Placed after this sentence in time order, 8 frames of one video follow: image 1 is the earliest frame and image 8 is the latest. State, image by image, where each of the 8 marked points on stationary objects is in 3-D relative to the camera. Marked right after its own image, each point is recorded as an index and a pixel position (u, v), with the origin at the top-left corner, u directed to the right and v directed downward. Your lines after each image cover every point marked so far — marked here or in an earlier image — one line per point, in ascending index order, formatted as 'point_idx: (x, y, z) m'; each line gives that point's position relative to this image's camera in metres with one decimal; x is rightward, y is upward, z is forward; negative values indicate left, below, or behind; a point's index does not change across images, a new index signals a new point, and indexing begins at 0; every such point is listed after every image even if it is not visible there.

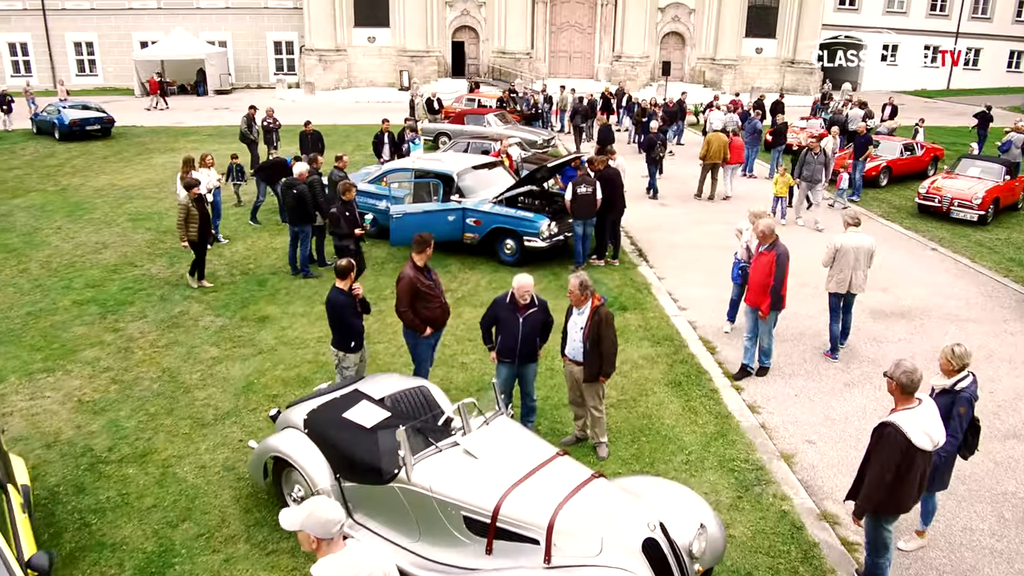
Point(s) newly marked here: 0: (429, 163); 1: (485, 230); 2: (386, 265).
0: (-1.3, +2.0, +13.1) m
1: (-0.4, +0.9, +12.2) m
2: (-1.9, +0.3, +12.2) m
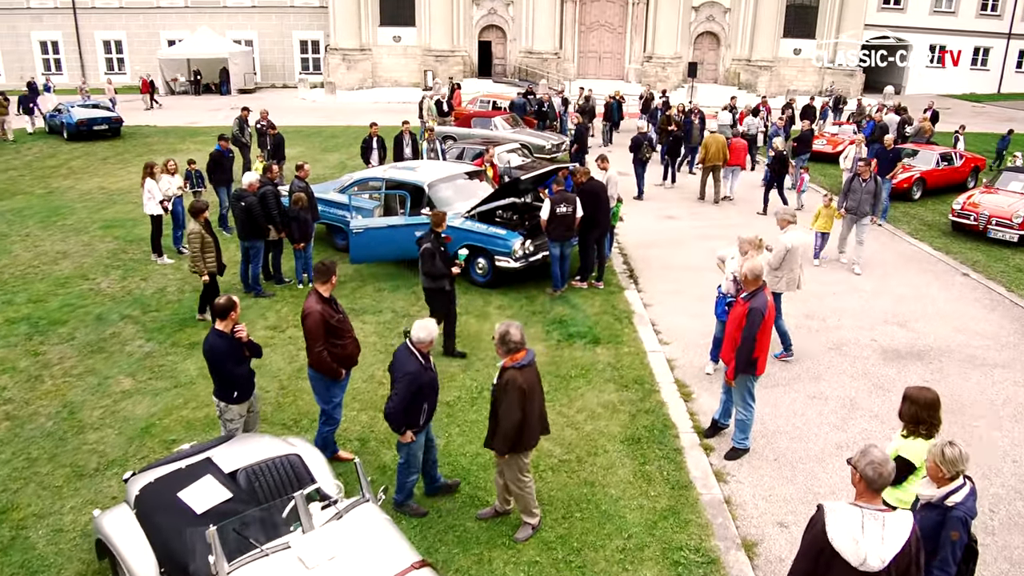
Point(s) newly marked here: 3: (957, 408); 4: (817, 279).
0: (-1.6, +1.7, +12.0) m
1: (-0.8, +0.6, +11.1) m
2: (-2.3, 0.0, +11.2) m
3: (+4.3, -1.2, +7.8) m
4: (+4.4, +0.1, +11.7) m
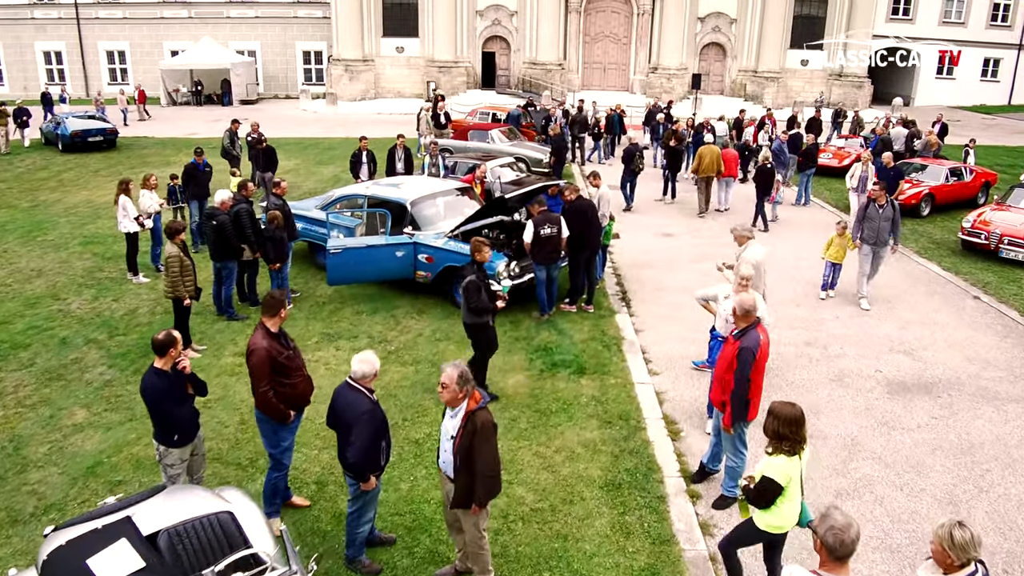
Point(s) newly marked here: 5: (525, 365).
0: (-1.8, +1.4, +11.5) m
1: (-1.0, +0.3, +10.6) m
2: (-2.5, -0.3, +10.7) m
3: (+4.1, -1.4, +7.3) m
4: (+4.2, -0.2, +11.1) m
5: (+0.1, -0.8, +8.8) m
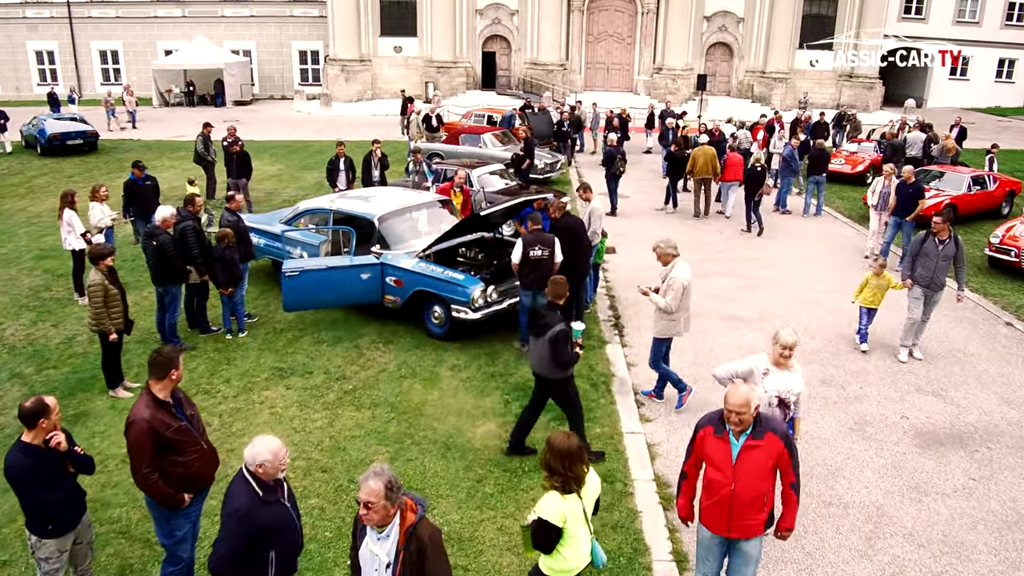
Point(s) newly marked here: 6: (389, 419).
0: (-2.1, +1.1, +10.4) m
1: (-1.2, -0.1, +9.5) m
2: (-2.7, -0.6, +9.6) m
3: (+3.8, -1.8, +6.1) m
4: (+3.9, -0.6, +10.0) m
5: (-0.1, -1.2, +7.7) m
6: (-1.1, -1.2, +7.5) m
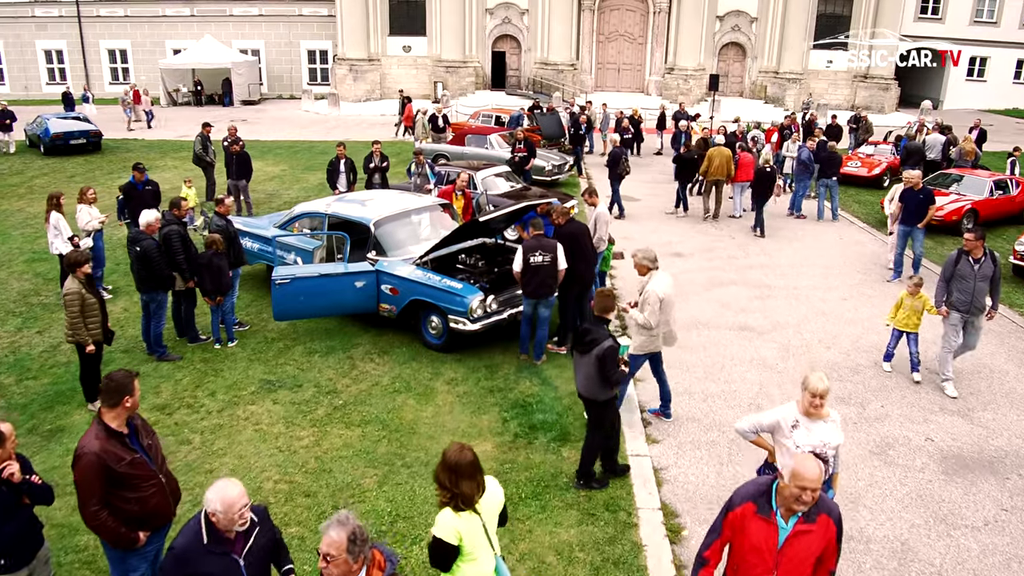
0: (-2.0, +1.0, +10.0) m
1: (-1.2, -0.2, +9.1) m
2: (-2.7, -0.7, +9.1) m
3: (+3.7, -1.9, +5.6) m
4: (+3.9, -0.7, +9.5) m
5: (-0.1, -1.3, +7.2) m
6: (-1.1, -1.3, +7.1) m
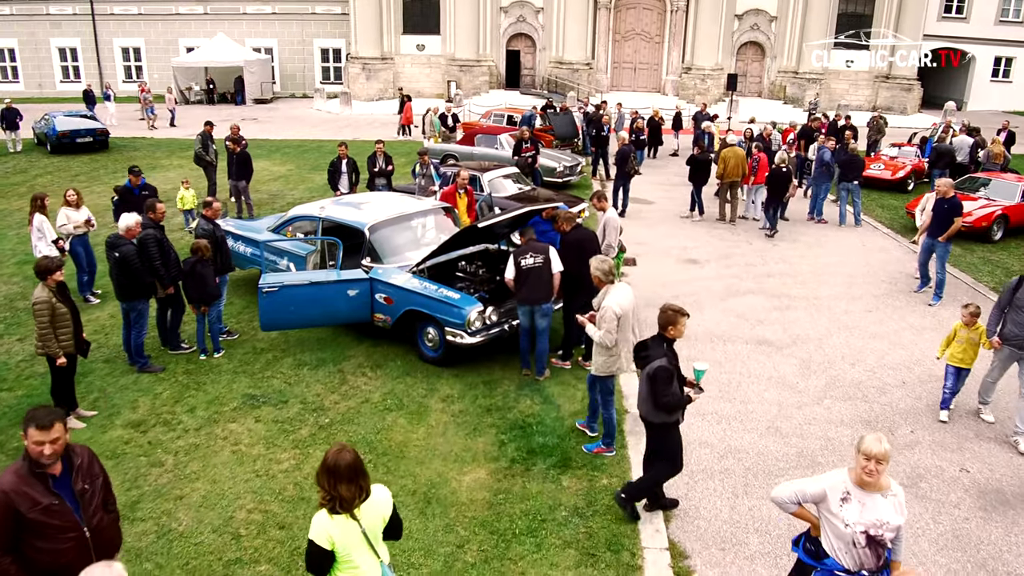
0: (-2.0, +0.9, +9.5) m
1: (-1.2, -0.2, +8.5) m
2: (-2.7, -0.8, +8.7) m
3: (+3.7, -2.0, +5.0) m
4: (+4.0, -0.8, +8.9) m
5: (-0.2, -1.4, +6.7) m
6: (-1.2, -1.4, +6.6) m
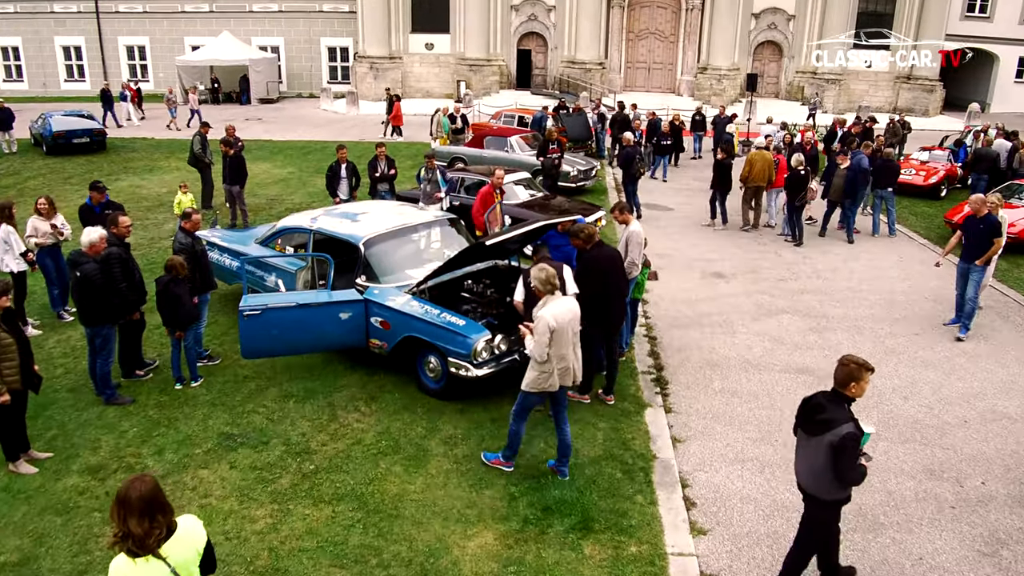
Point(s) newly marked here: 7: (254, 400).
0: (-1.9, +0.7, +8.6) m
1: (-1.1, -0.5, +7.6) m
2: (-2.6, -1.0, +7.7) m
3: (+3.7, -2.3, +4.0) m
4: (+4.1, -1.1, +7.9) m
5: (-0.1, -1.6, +5.8) m
6: (-1.1, -1.6, +5.6) m
7: (-2.4, -1.0, +7.5) m
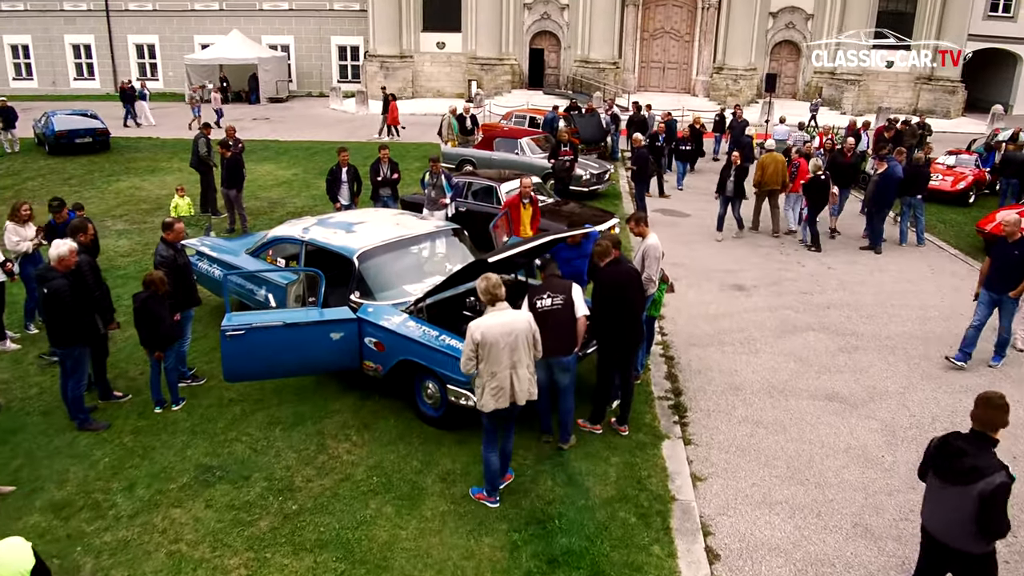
0: (-1.8, +0.5, +8.0) m
1: (-1.0, -0.6, +7.0) m
2: (-2.5, -1.1, +7.2) m
3: (+3.7, -2.5, +3.4) m
4: (+4.1, -1.3, +7.2) m
5: (-0.1, -1.8, +5.1) m
6: (-1.1, -1.8, +5.0) m
7: (-2.4, -1.2, +7.0) m
